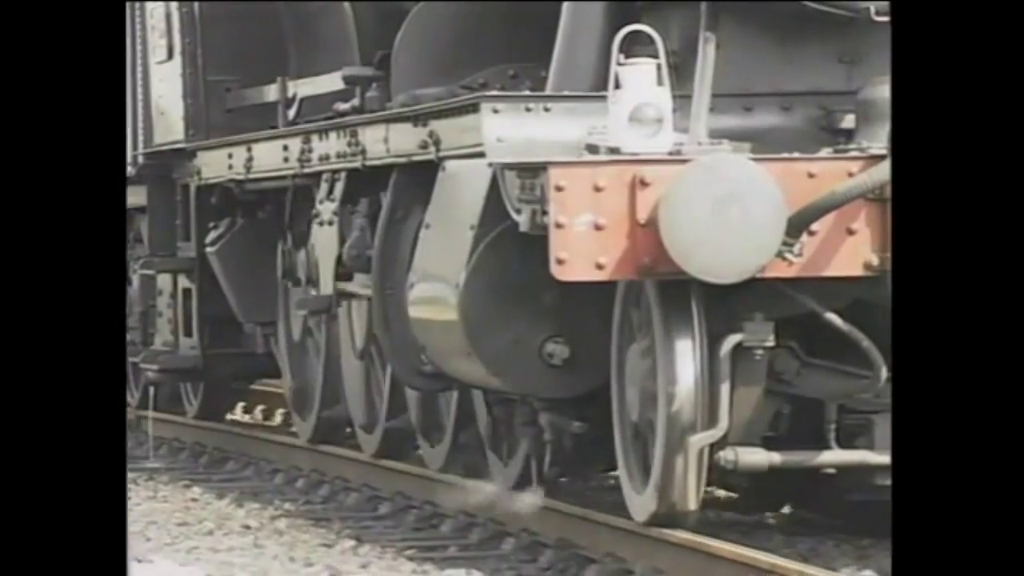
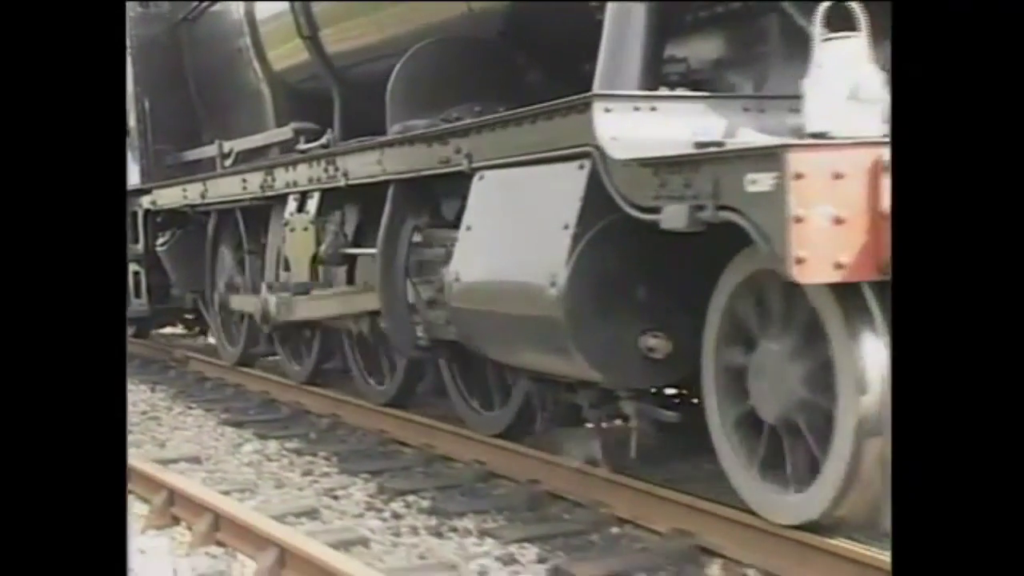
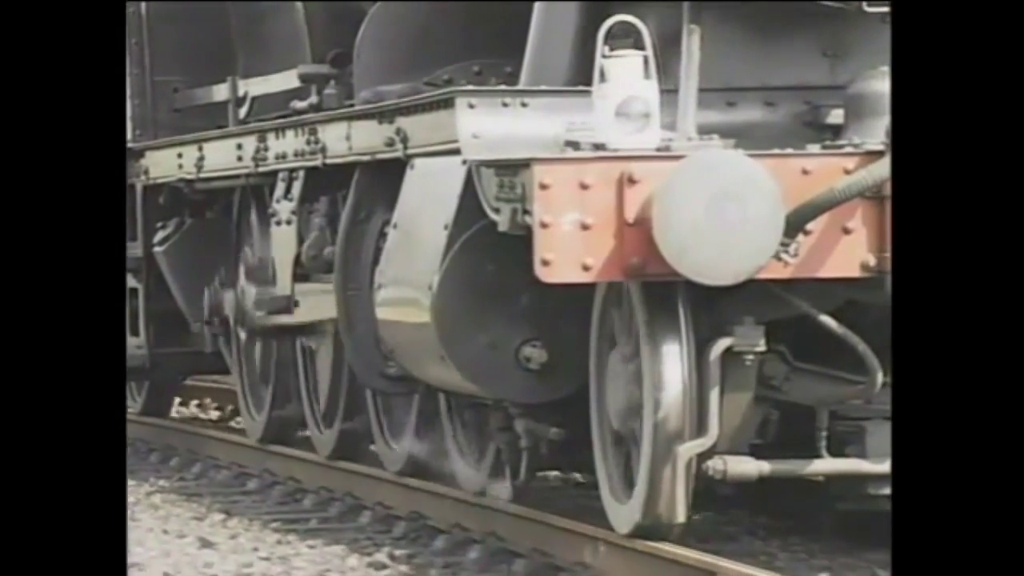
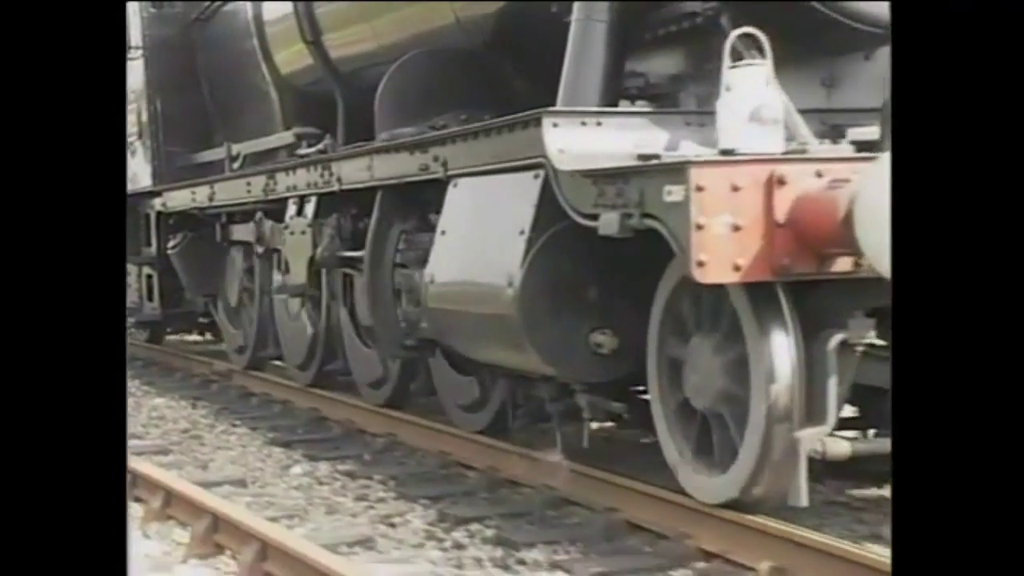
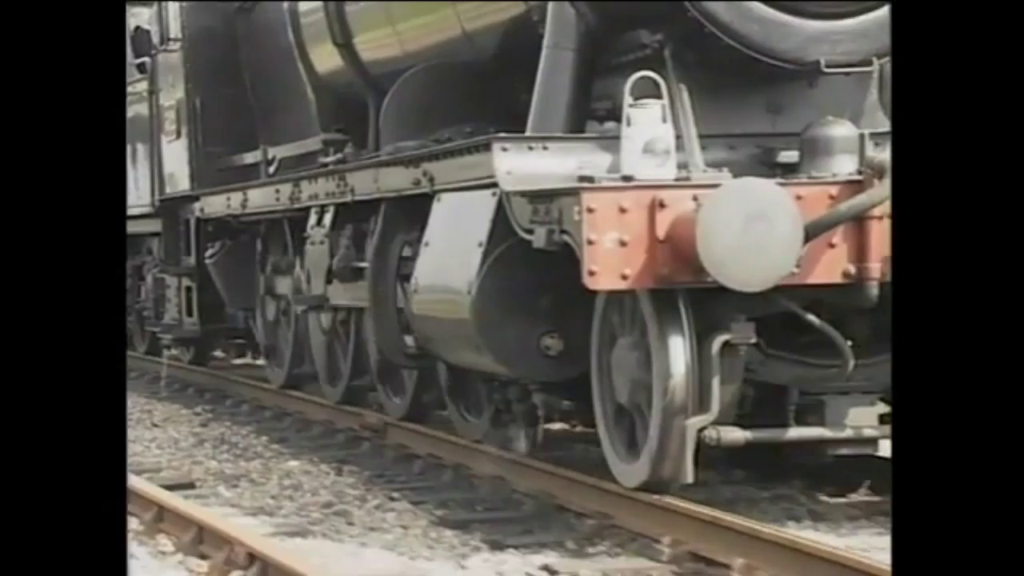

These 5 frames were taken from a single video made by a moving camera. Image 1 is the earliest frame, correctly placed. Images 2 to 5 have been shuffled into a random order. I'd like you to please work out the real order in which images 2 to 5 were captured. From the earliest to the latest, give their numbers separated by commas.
3, 5, 4, 2
